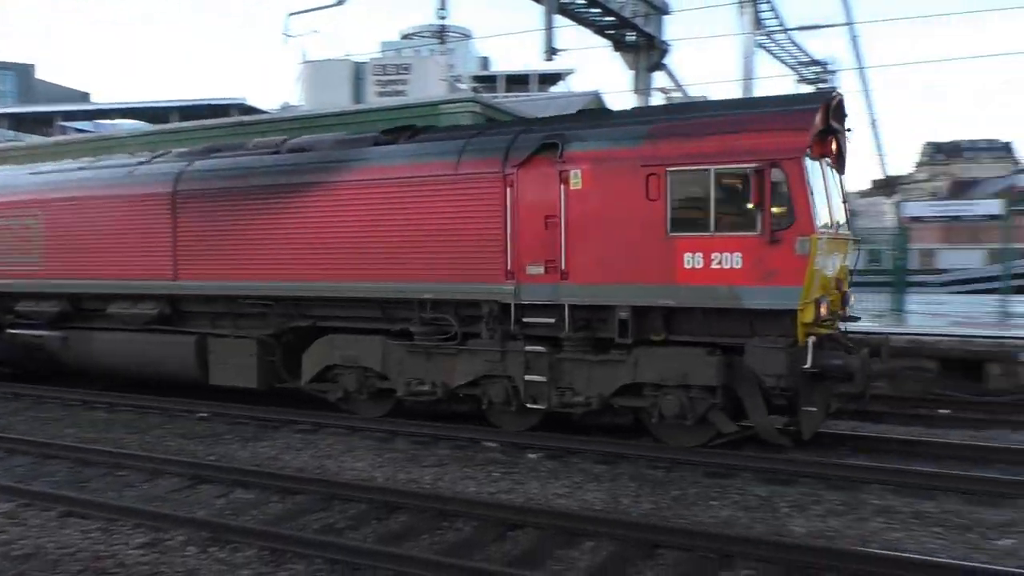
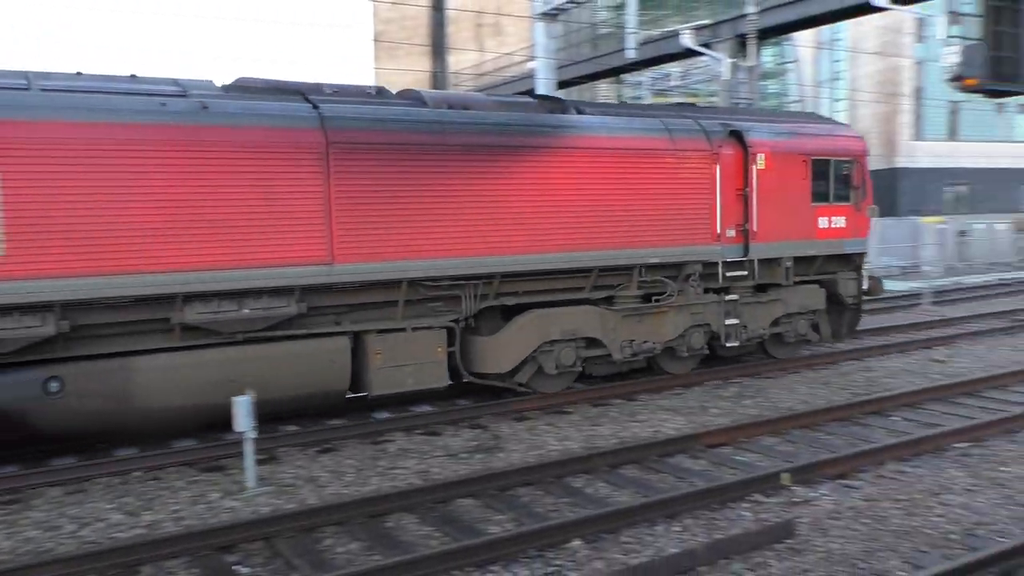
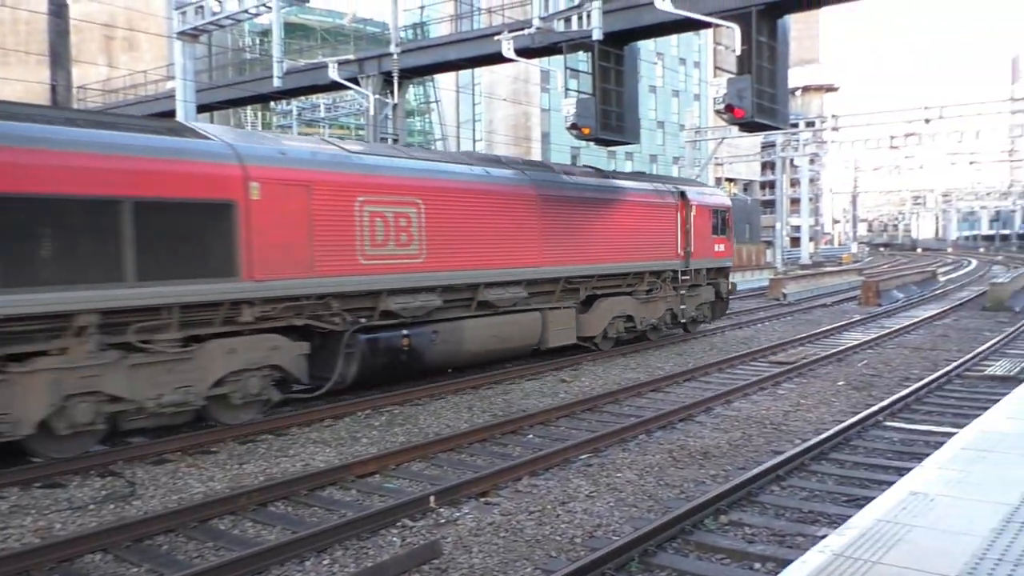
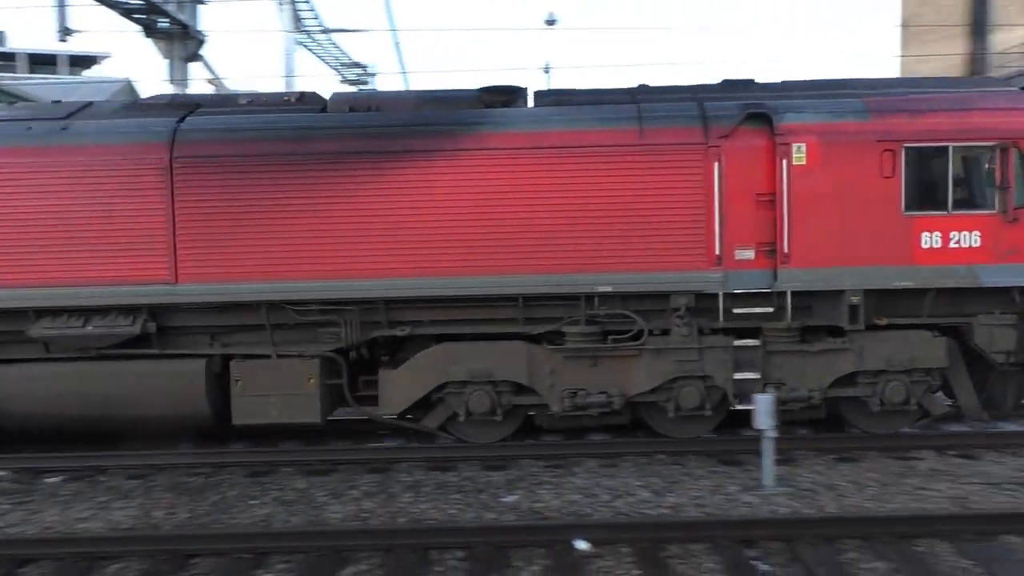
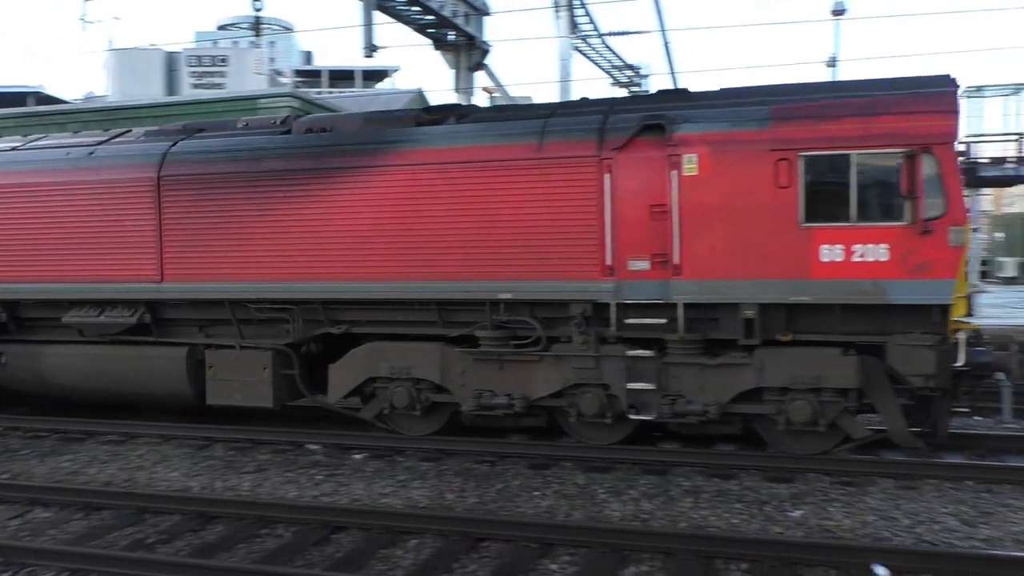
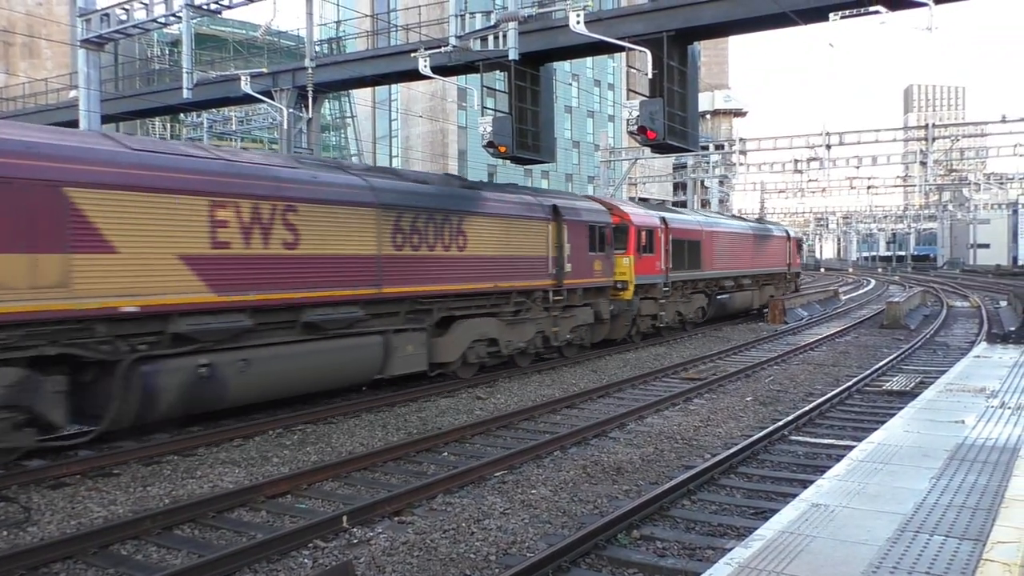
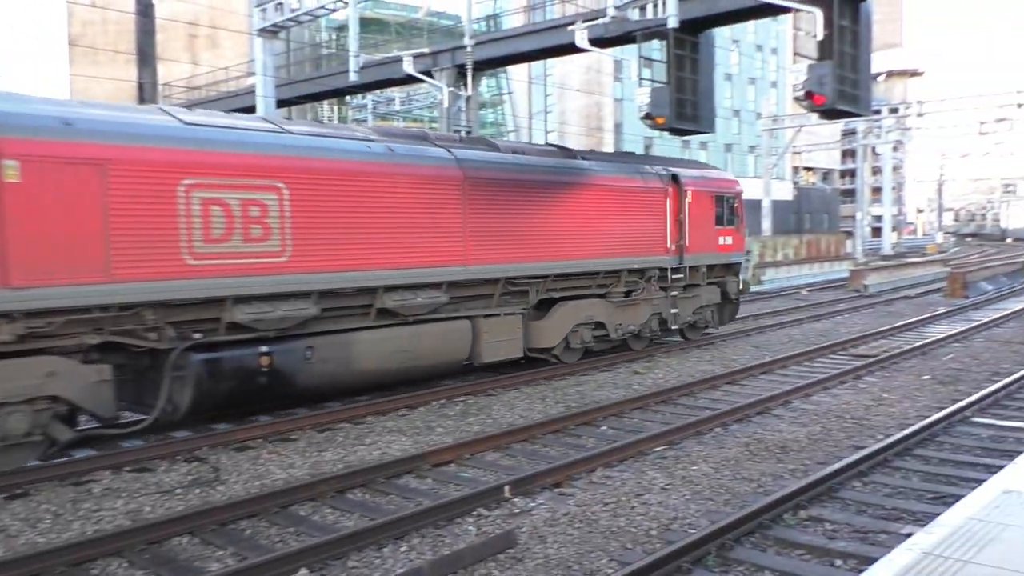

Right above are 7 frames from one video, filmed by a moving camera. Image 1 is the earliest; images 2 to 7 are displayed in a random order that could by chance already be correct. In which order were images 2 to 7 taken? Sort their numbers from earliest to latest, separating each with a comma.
5, 4, 2, 7, 3, 6
